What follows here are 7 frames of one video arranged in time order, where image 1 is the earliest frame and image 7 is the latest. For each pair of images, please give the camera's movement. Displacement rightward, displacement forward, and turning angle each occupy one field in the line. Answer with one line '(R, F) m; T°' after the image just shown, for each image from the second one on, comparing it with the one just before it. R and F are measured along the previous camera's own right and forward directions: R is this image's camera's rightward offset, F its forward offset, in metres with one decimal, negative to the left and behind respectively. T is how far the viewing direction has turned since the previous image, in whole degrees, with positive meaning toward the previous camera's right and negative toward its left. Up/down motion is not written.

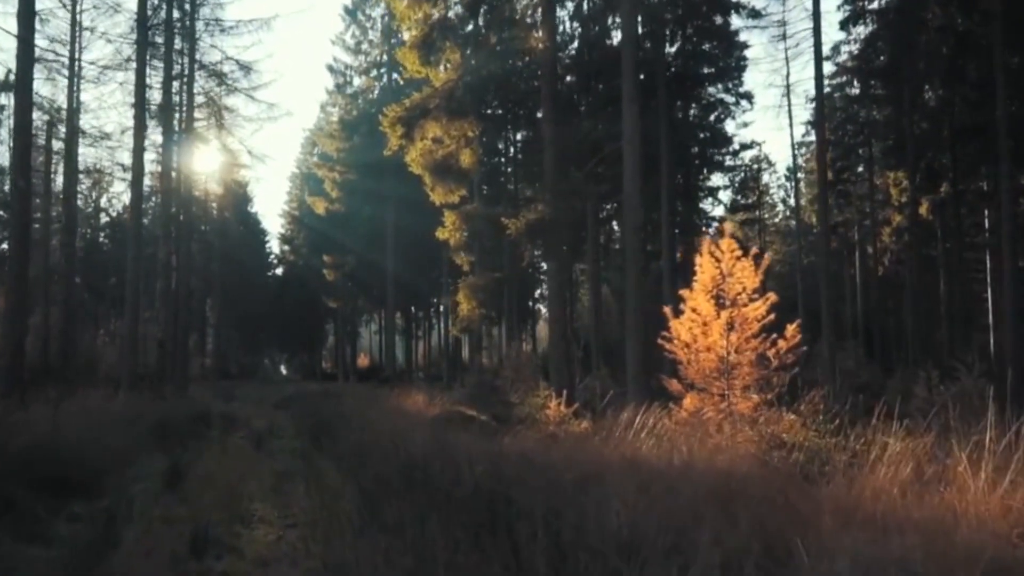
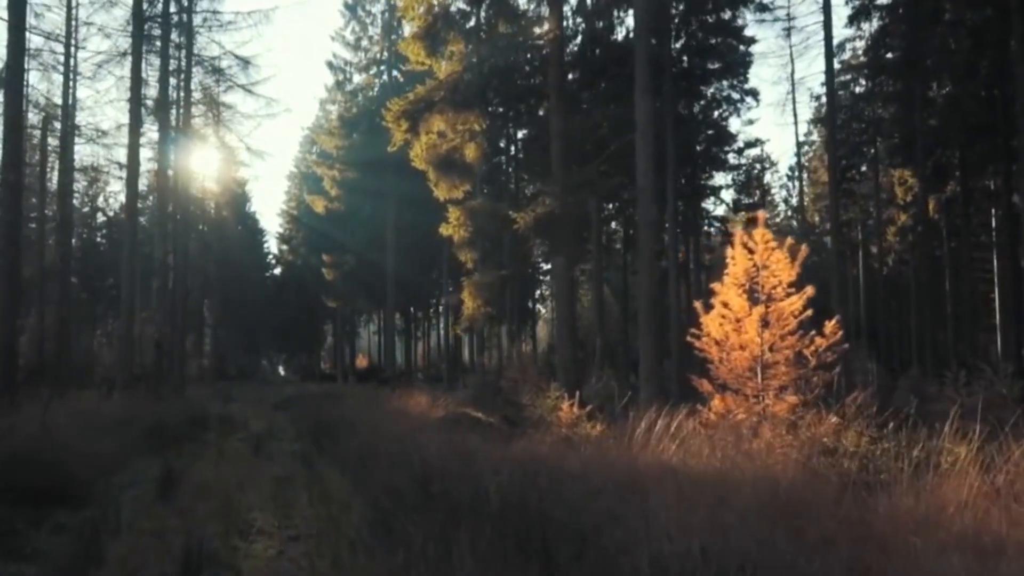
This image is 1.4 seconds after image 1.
(-0.1, +0.6) m; 0°
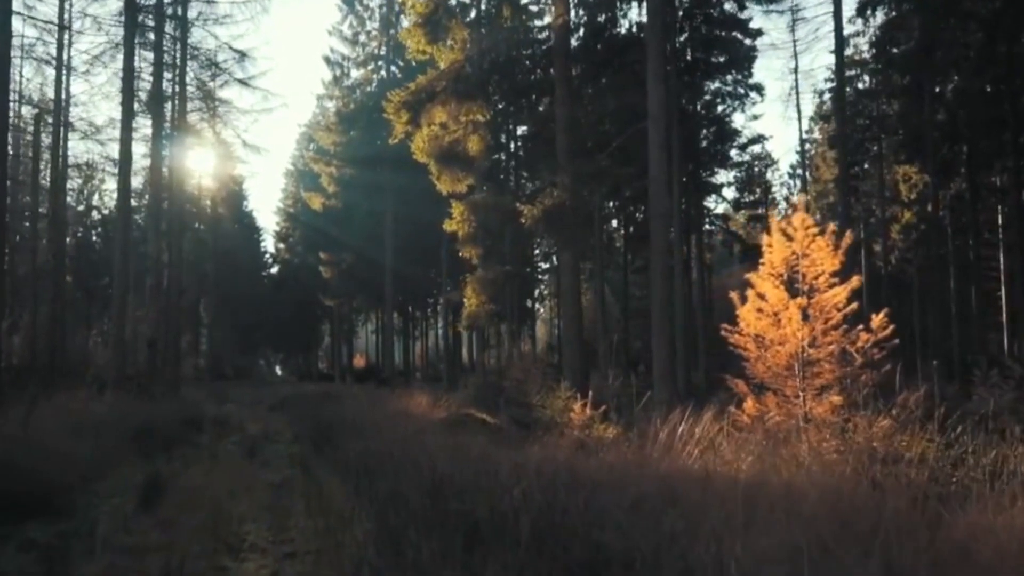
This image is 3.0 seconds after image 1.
(-0.1, +0.7) m; 0°
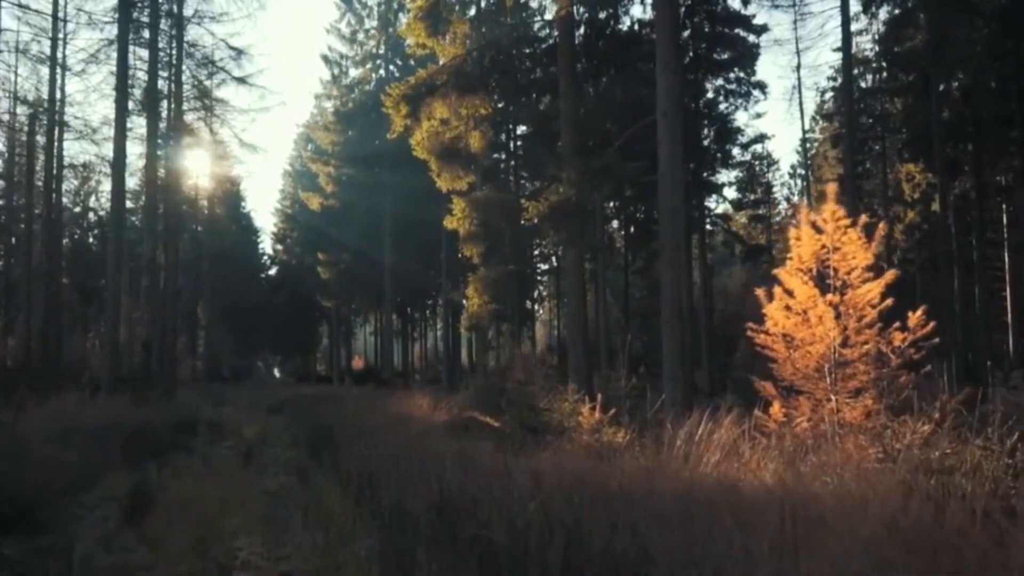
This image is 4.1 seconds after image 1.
(-0.1, +0.5) m; 0°
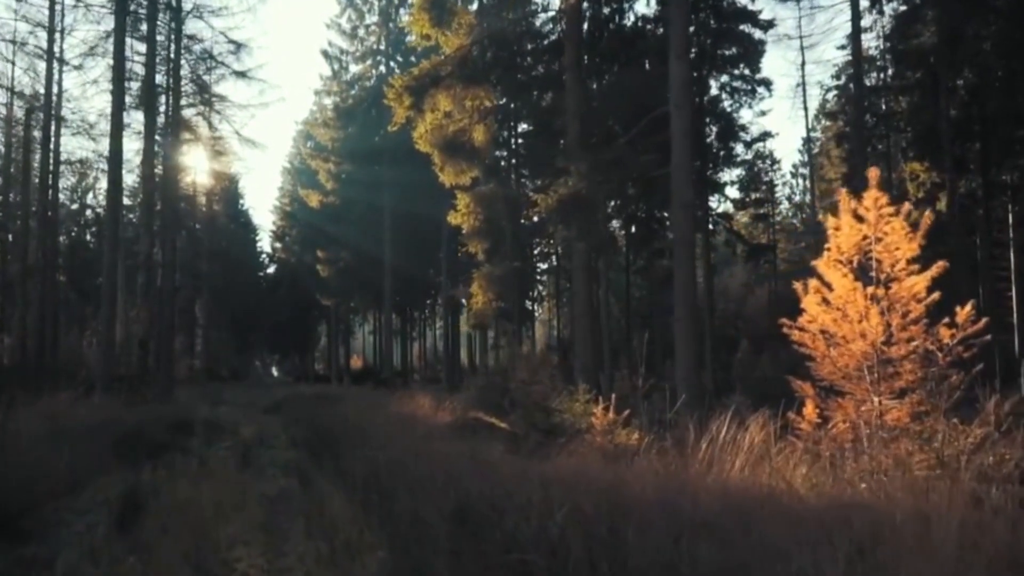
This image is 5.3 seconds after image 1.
(-0.1, +0.5) m; 0°
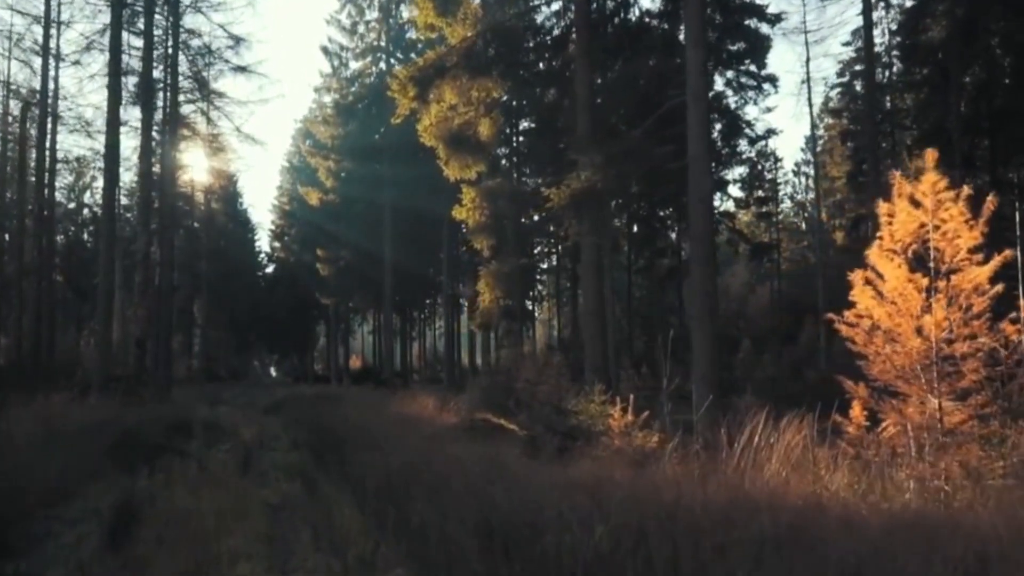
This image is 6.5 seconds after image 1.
(-0.1, +0.5) m; 0°
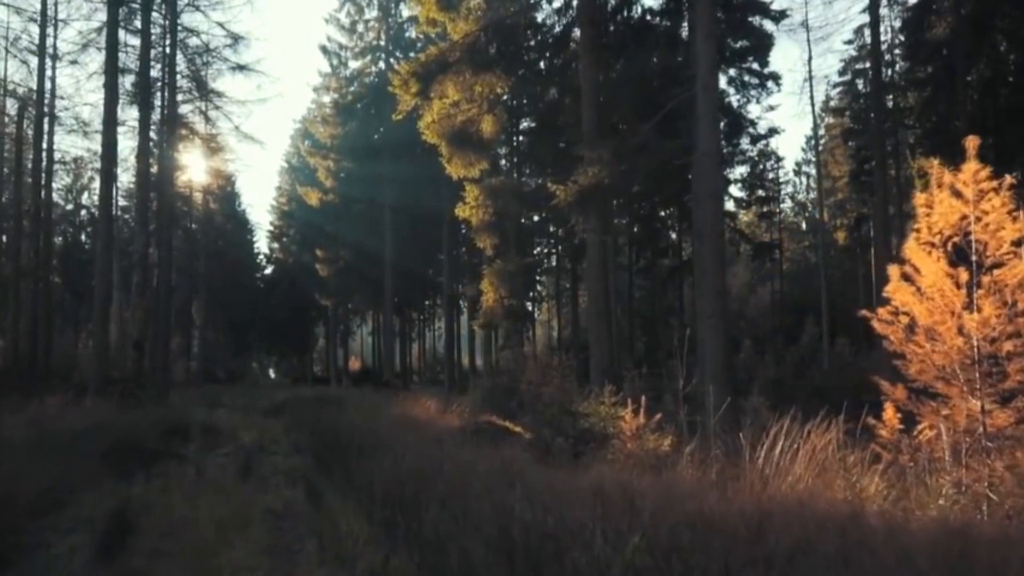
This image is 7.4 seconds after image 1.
(-0.1, +0.3) m; 0°
